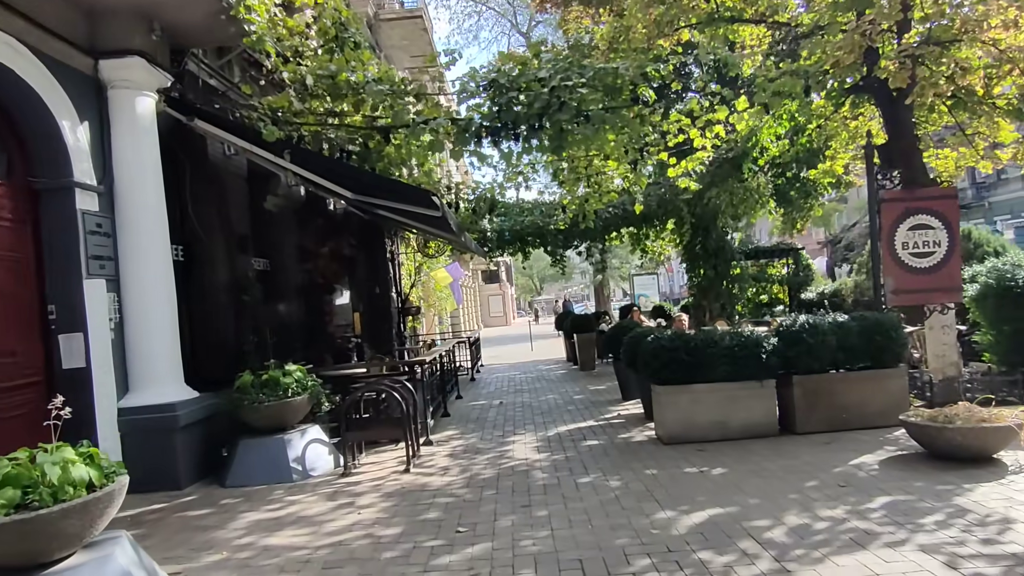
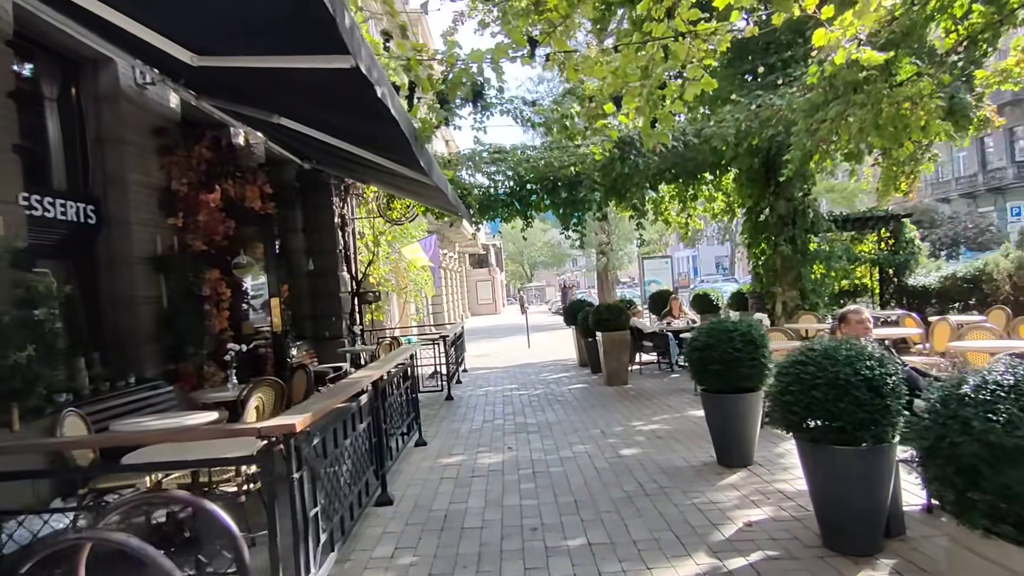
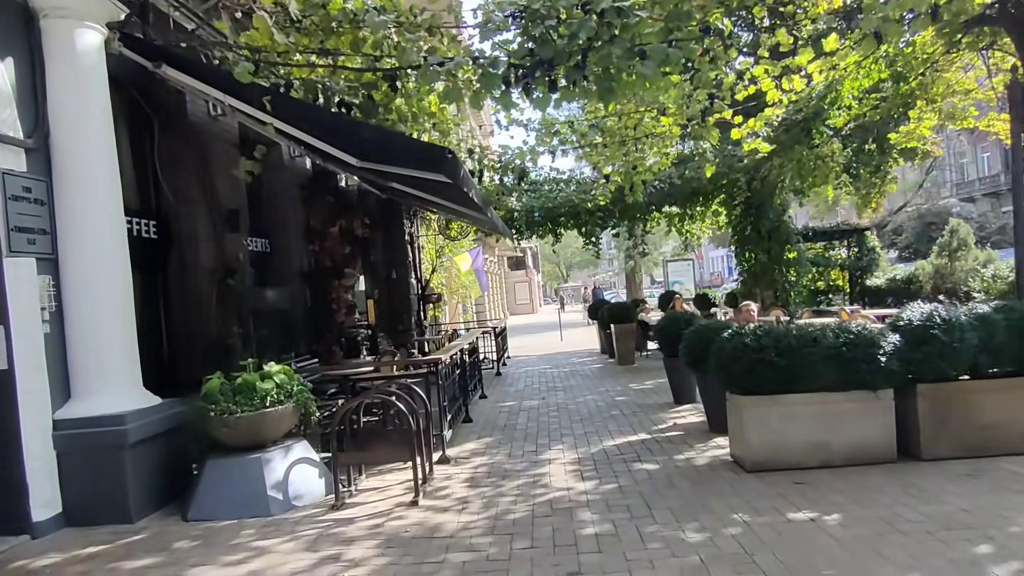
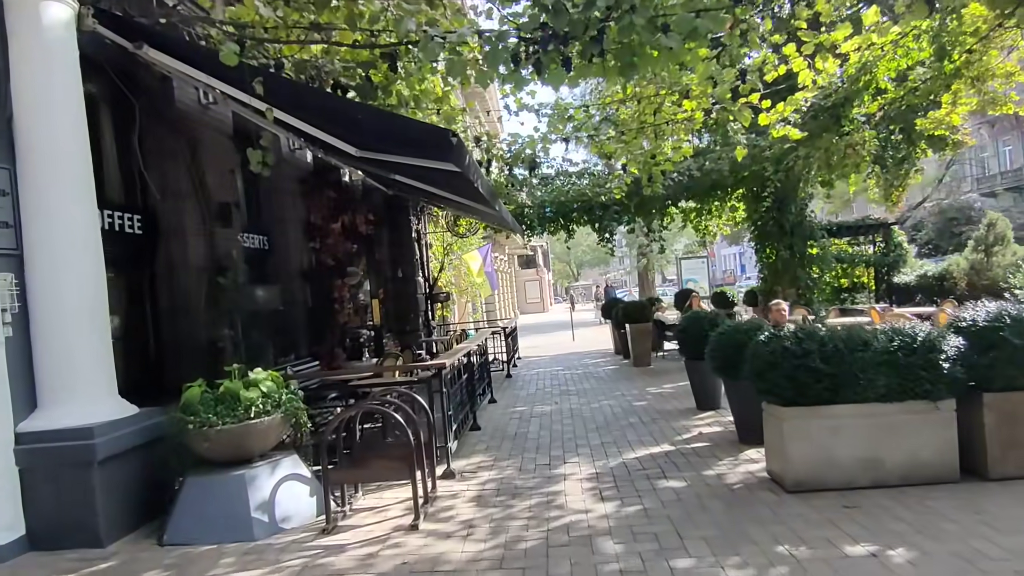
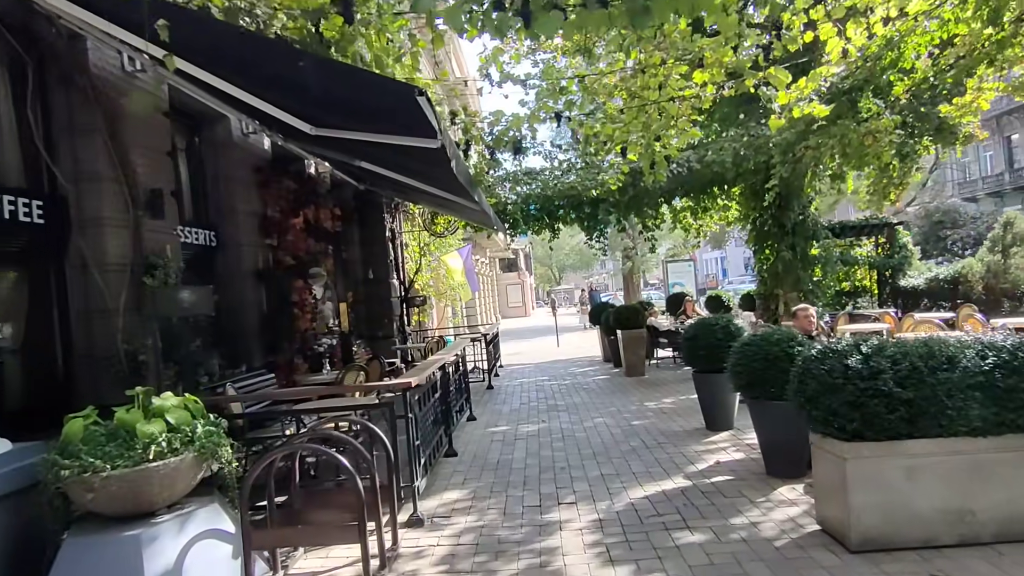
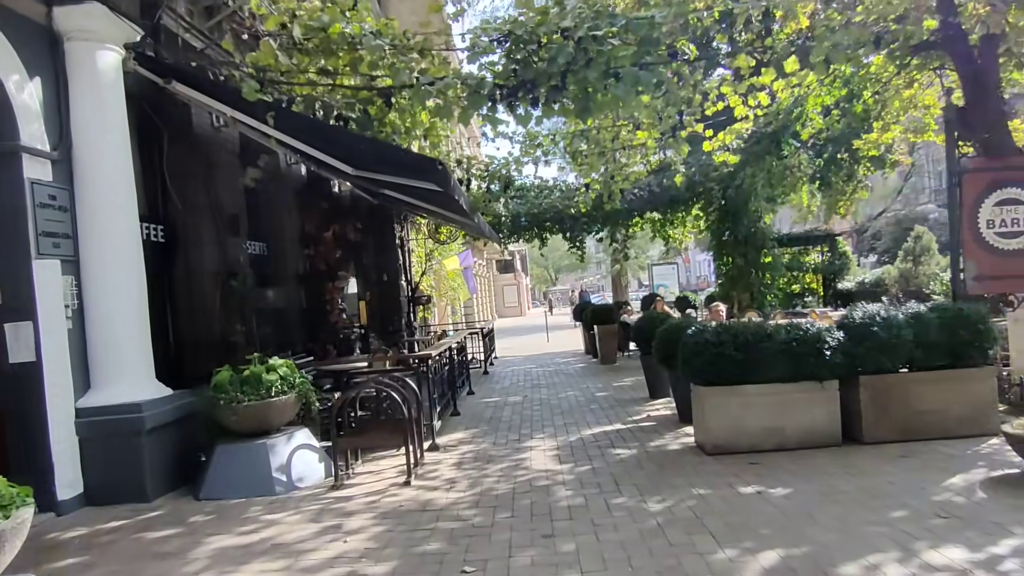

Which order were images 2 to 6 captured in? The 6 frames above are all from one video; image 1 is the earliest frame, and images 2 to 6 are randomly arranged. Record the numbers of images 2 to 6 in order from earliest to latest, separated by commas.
6, 3, 4, 5, 2
